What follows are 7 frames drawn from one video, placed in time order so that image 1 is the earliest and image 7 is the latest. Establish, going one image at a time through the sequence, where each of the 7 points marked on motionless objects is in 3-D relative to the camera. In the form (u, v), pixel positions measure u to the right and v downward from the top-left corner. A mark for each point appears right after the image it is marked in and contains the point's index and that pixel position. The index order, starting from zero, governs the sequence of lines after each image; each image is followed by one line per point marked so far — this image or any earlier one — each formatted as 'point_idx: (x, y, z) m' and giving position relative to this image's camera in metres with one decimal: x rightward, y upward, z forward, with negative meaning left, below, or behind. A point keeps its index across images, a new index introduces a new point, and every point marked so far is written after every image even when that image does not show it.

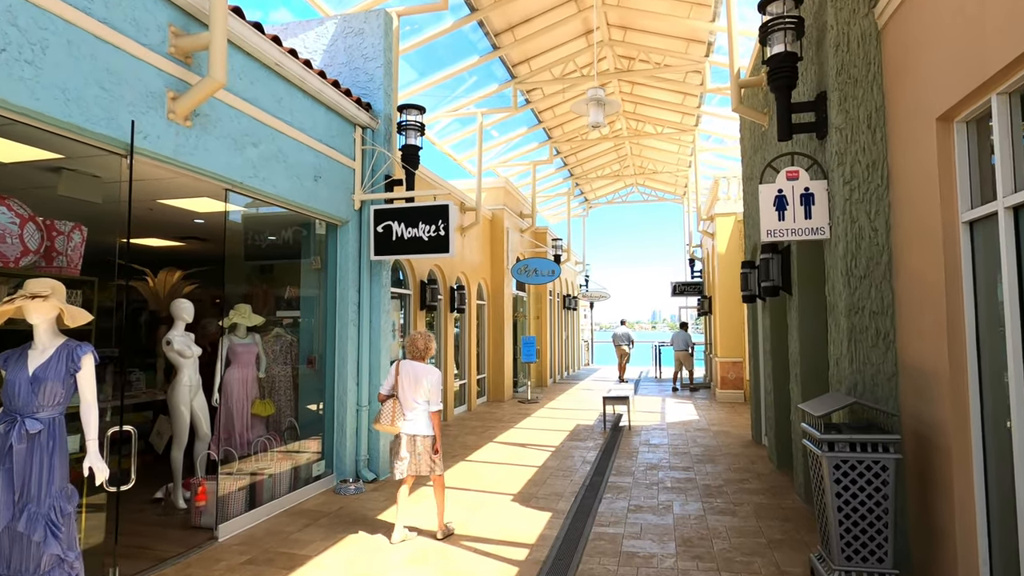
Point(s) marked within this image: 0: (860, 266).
0: (+2.4, +0.2, +4.0) m
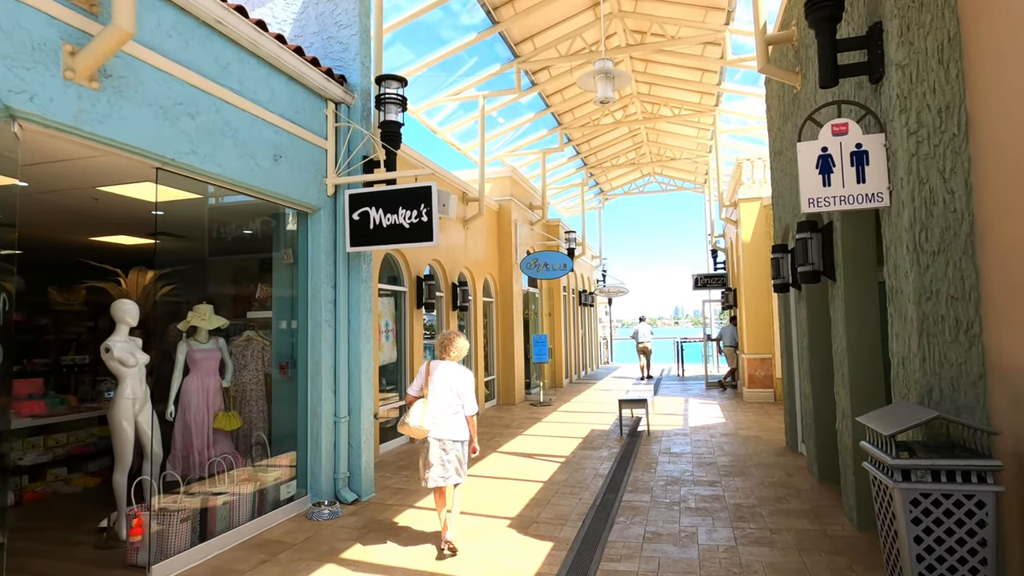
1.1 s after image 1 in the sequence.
0: (+2.3, +0.3, +3.2) m
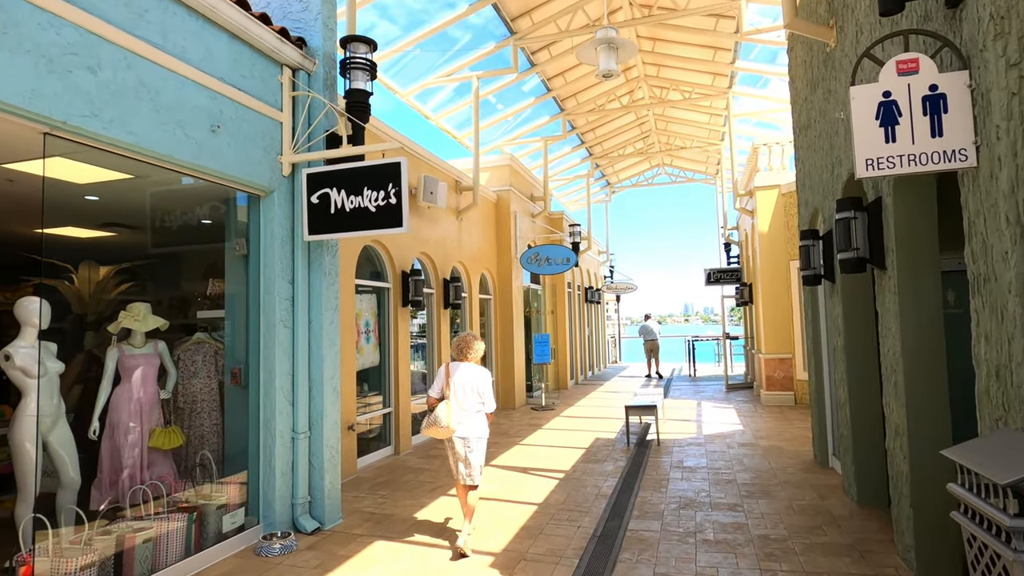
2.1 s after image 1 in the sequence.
0: (+2.1, +0.3, +2.3) m
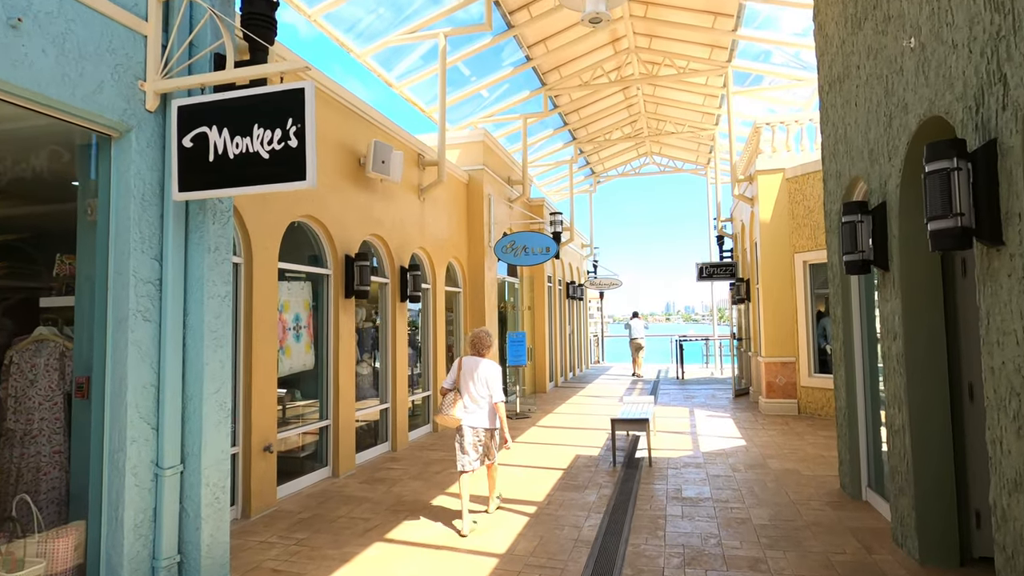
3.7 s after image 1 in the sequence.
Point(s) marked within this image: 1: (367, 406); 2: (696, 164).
0: (+1.9, +0.4, +1.1) m
1: (-1.8, -1.5, +7.3) m
2: (+6.1, +4.1, +19.5) m
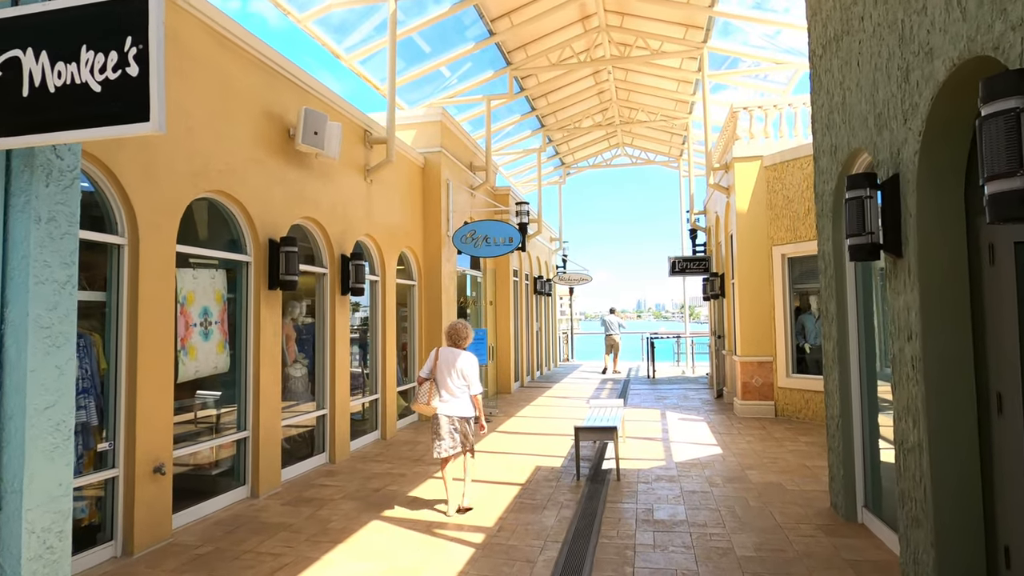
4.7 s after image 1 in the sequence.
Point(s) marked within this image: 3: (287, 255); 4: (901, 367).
0: (+1.7, +0.4, +0.4) m
1: (-2.3, -1.4, +6.4) m
2: (+5.0, +4.2, +18.9) m
3: (-2.2, +0.3, +5.7) m
4: (+2.2, -0.5, +3.4) m
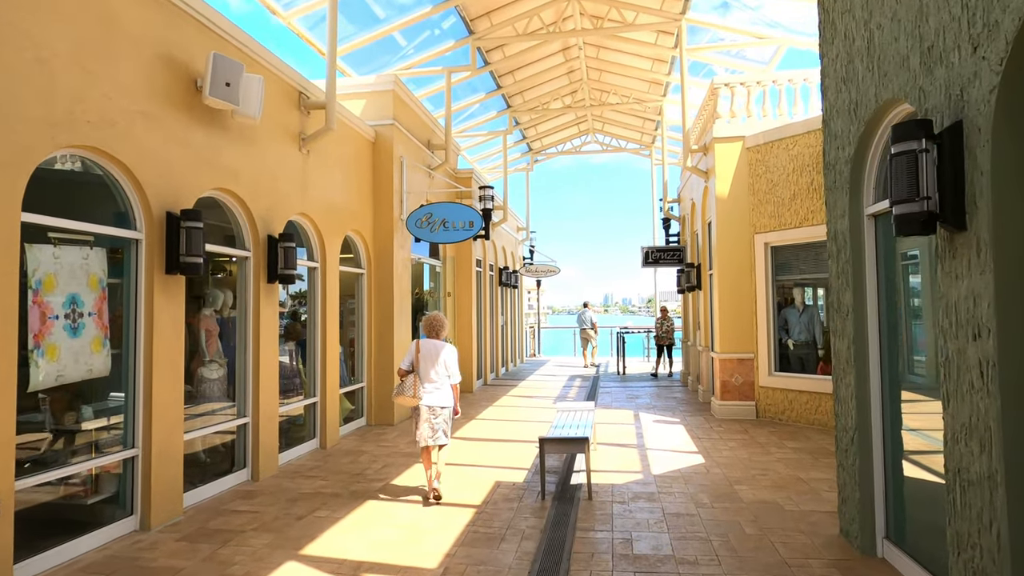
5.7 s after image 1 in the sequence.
0: (+1.6, +0.5, -0.4) m
1: (-2.7, -1.2, +5.4) m
2: (+4.0, +4.4, +18.2) m
3: (-2.5, +0.4, +4.7) m
4: (+2.0, -0.4, +2.6) m
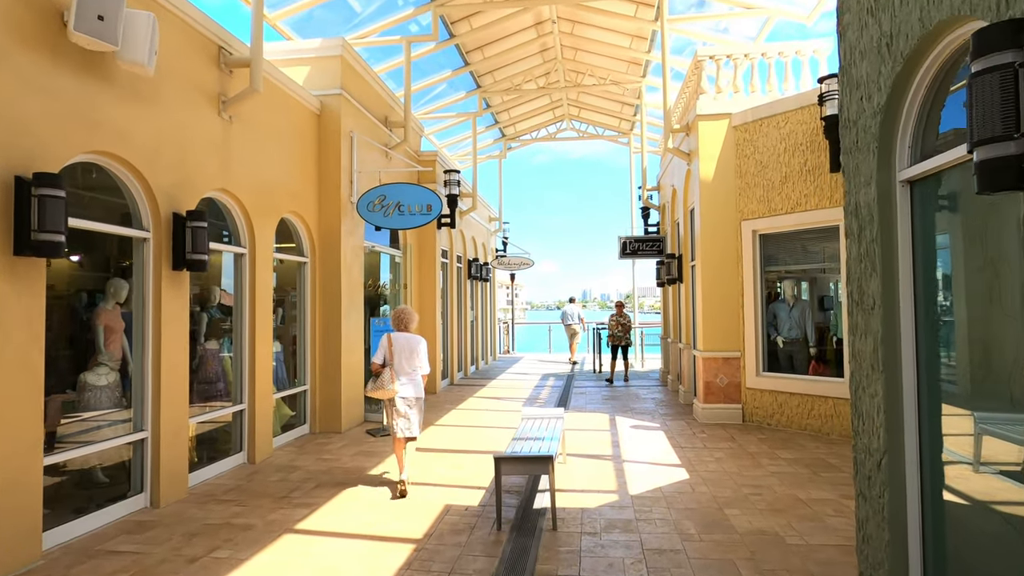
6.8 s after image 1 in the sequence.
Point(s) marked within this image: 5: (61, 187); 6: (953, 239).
0: (+1.4, +0.5, -1.3) m
1: (-3.1, -1.1, +4.4) m
2: (+3.1, +4.6, +17.4) m
3: (-2.9, +0.5, +3.7) m
4: (+1.7, -0.3, +1.8) m
5: (-2.8, +0.6, +3.7) m
6: (+1.9, +0.2, +2.6) m
